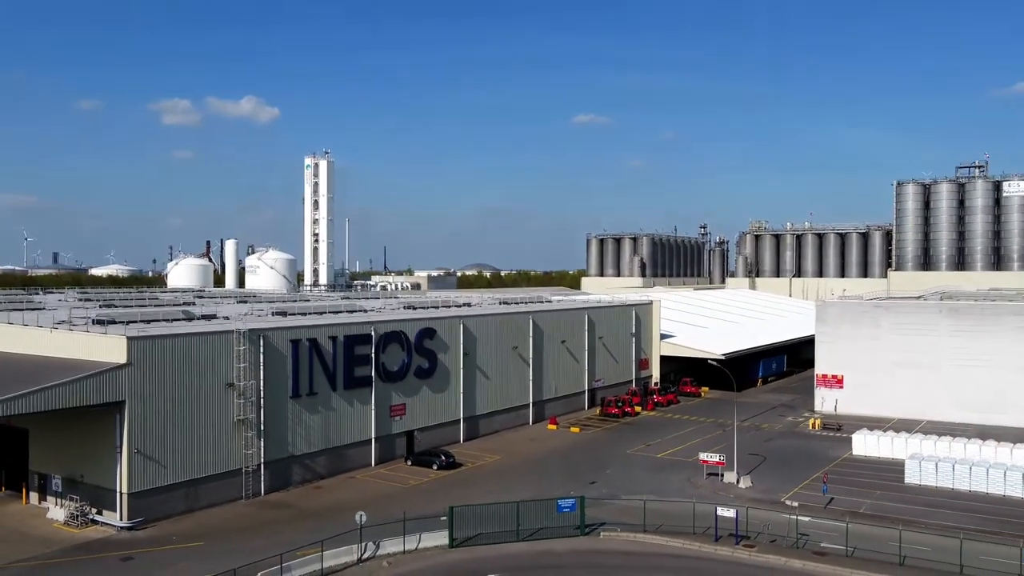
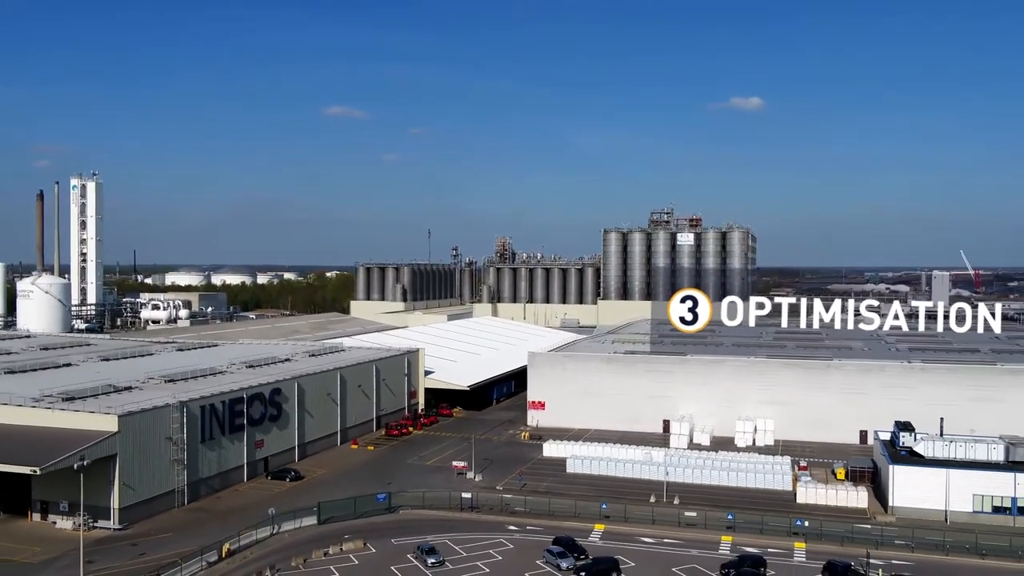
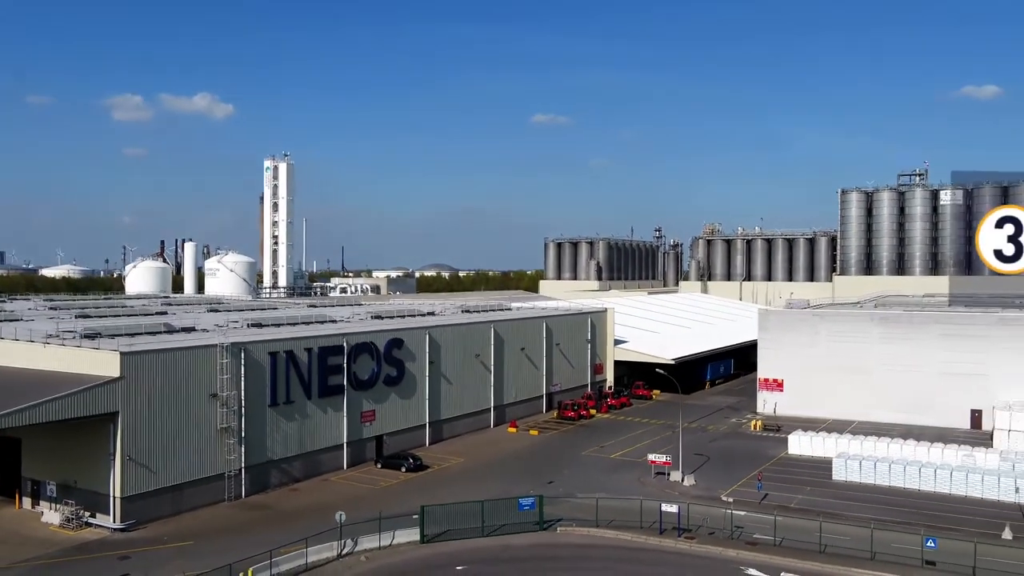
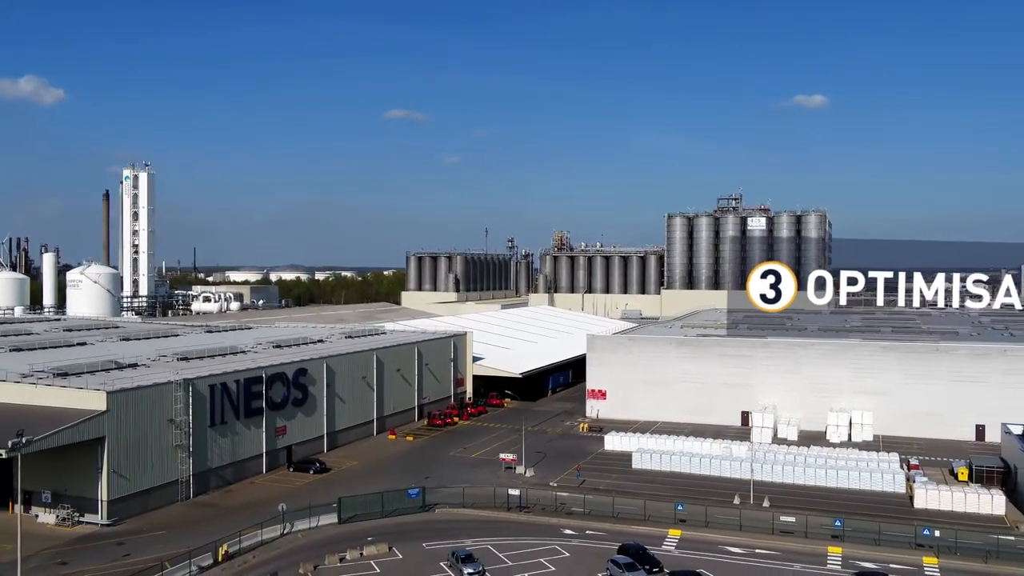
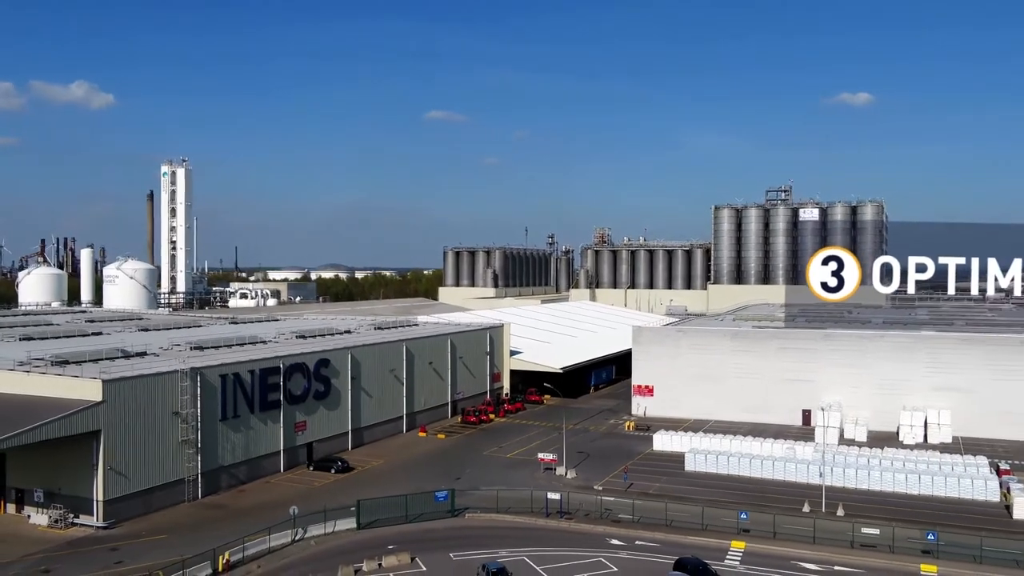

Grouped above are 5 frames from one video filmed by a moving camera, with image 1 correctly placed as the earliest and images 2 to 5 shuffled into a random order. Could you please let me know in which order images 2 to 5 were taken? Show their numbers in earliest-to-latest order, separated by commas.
3, 5, 4, 2
